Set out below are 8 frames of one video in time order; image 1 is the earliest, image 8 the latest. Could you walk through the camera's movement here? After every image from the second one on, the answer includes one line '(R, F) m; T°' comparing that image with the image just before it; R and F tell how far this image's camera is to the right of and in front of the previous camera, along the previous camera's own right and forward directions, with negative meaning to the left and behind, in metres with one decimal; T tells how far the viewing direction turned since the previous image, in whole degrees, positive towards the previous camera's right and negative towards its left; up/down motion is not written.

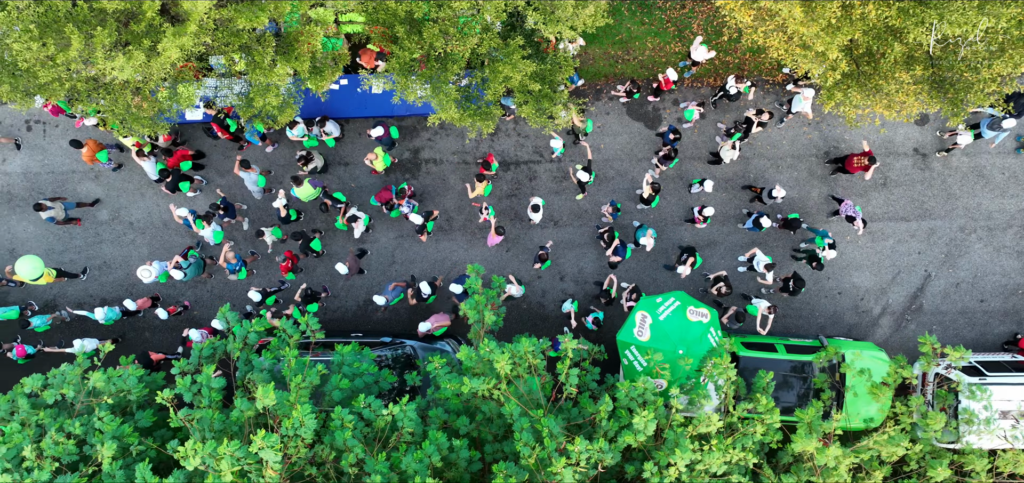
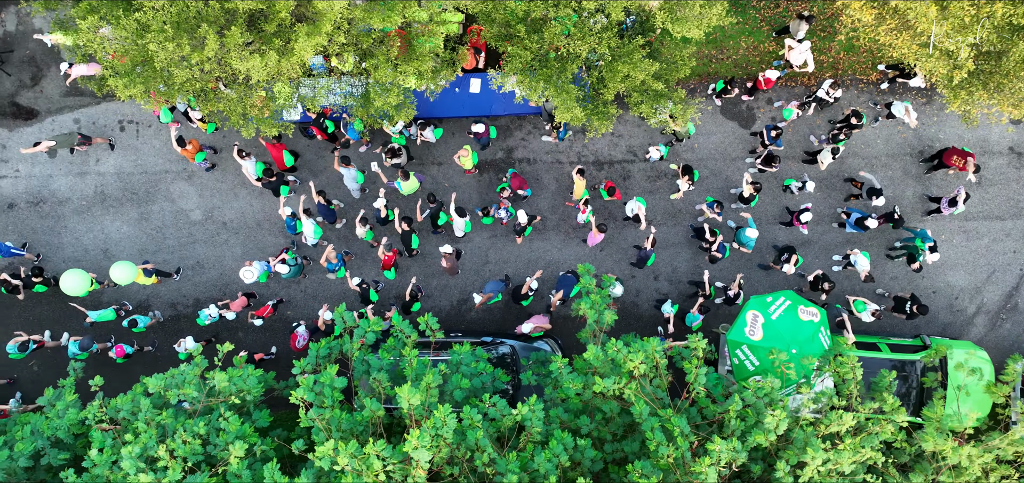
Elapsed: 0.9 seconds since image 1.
(-1.4, 0.0) m; 0°
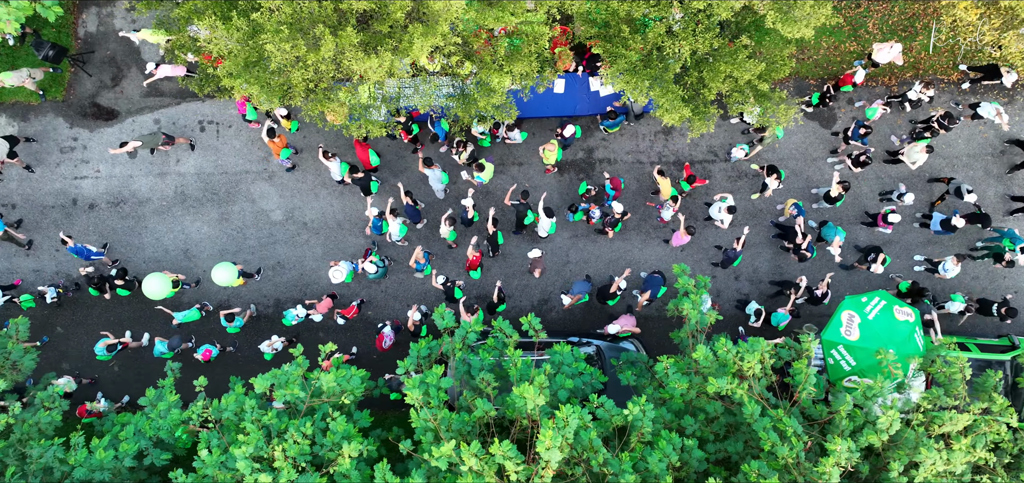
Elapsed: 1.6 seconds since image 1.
(-1.2, 0.0) m; 0°
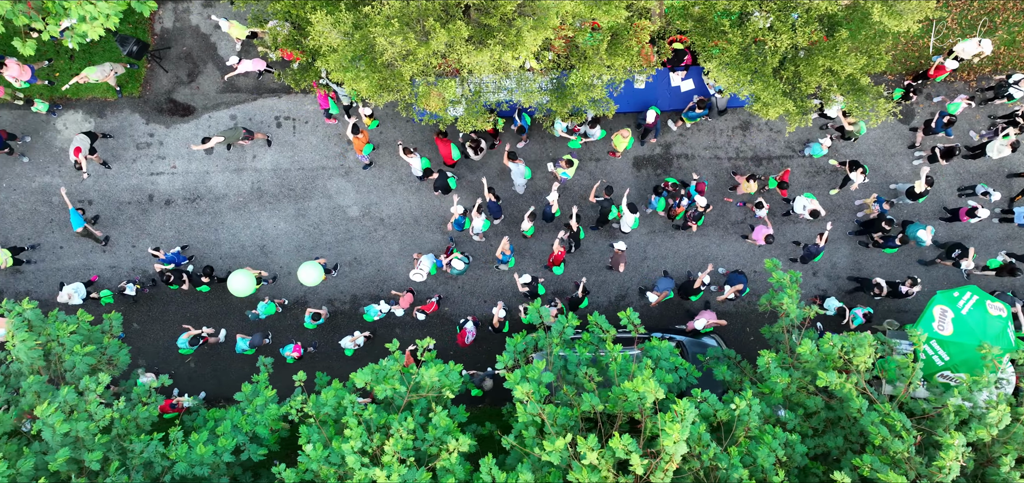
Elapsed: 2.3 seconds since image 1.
(-1.1, 0.0) m; 0°
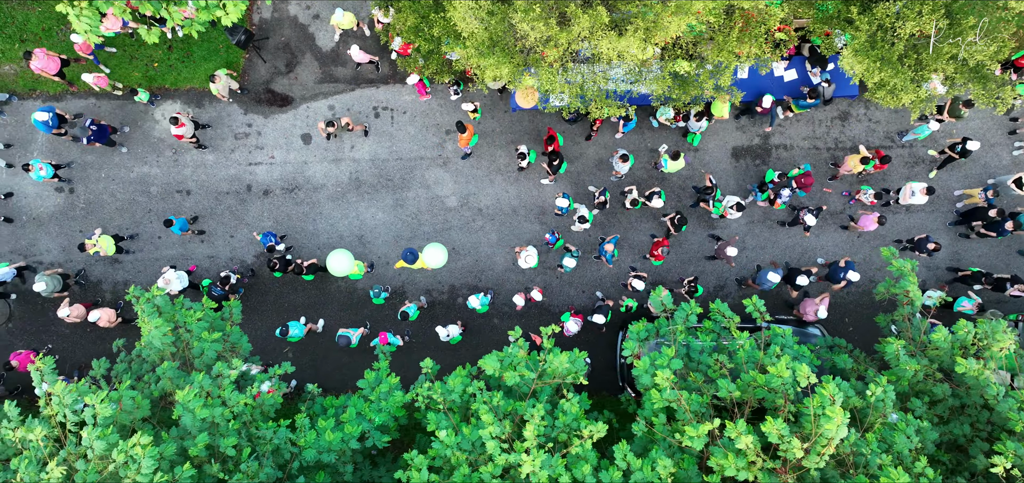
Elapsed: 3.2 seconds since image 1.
(-1.4, 0.0) m; 0°
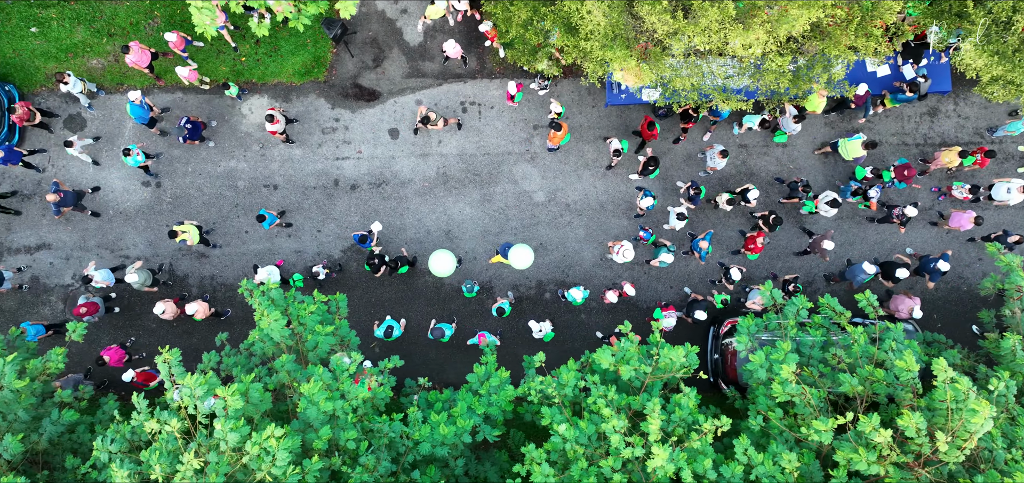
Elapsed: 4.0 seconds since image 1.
(-1.3, 0.0) m; 0°
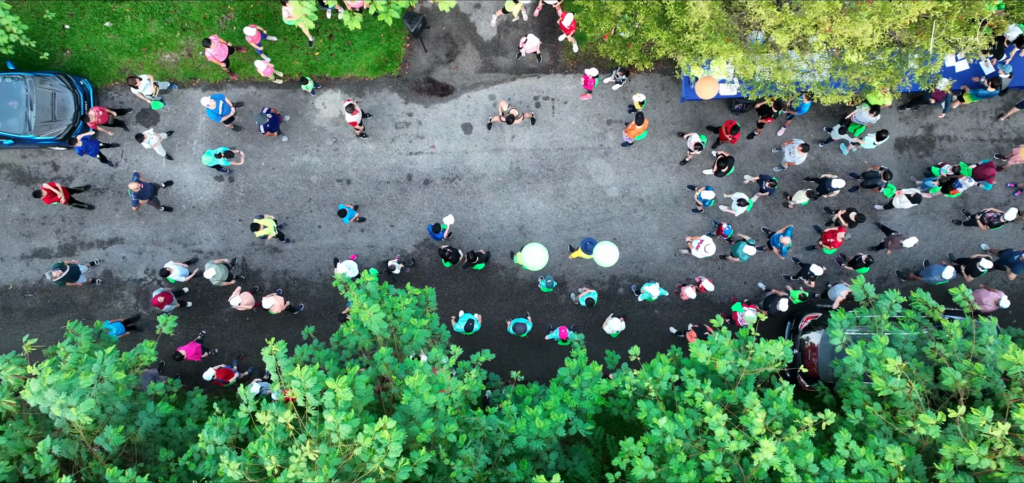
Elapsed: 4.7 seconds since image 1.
(-1.0, 0.0) m; 0°
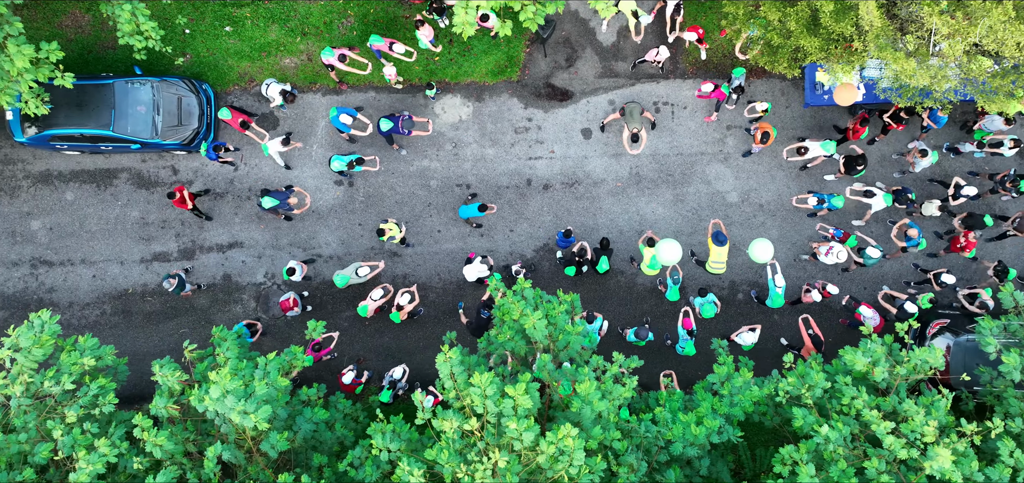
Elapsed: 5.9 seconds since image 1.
(-1.7, 0.0) m; 0°
